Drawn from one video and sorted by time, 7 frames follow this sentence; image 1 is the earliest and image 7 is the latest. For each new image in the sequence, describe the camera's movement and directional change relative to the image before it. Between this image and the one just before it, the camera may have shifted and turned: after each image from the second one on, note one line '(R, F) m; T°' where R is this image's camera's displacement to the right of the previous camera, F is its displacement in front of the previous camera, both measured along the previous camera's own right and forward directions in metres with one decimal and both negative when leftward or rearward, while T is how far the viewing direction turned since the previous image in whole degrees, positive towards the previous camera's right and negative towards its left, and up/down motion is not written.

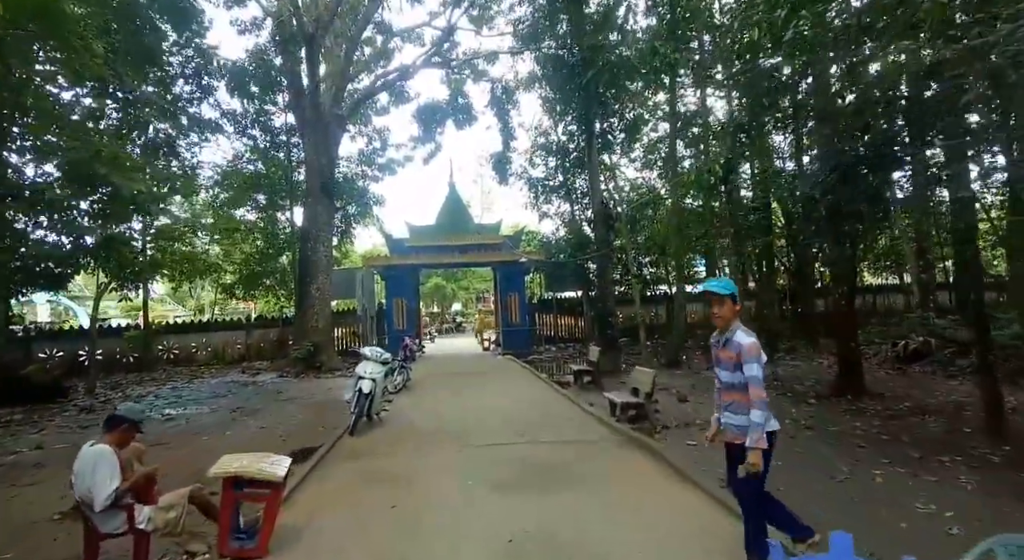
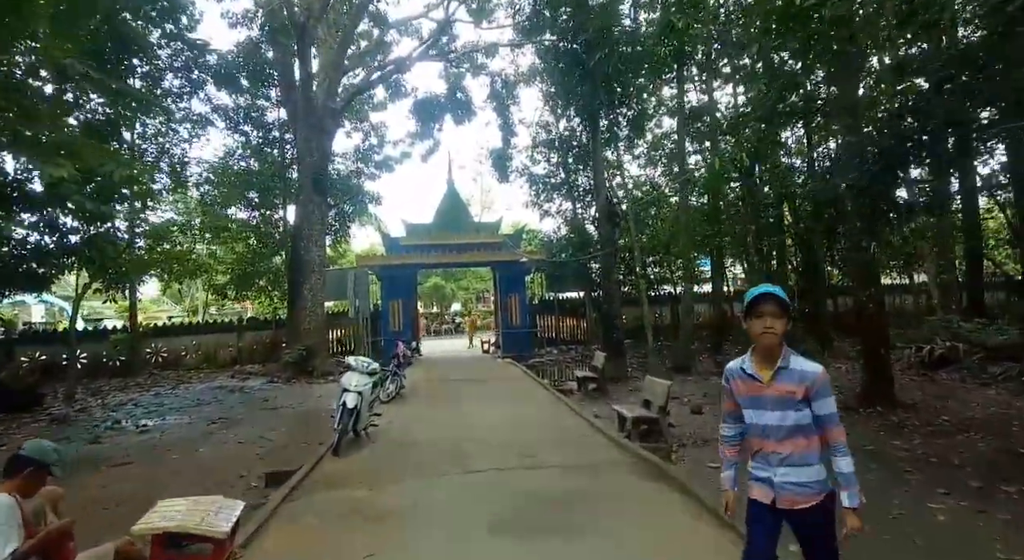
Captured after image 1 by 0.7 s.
(0.0, +0.5) m; 0°
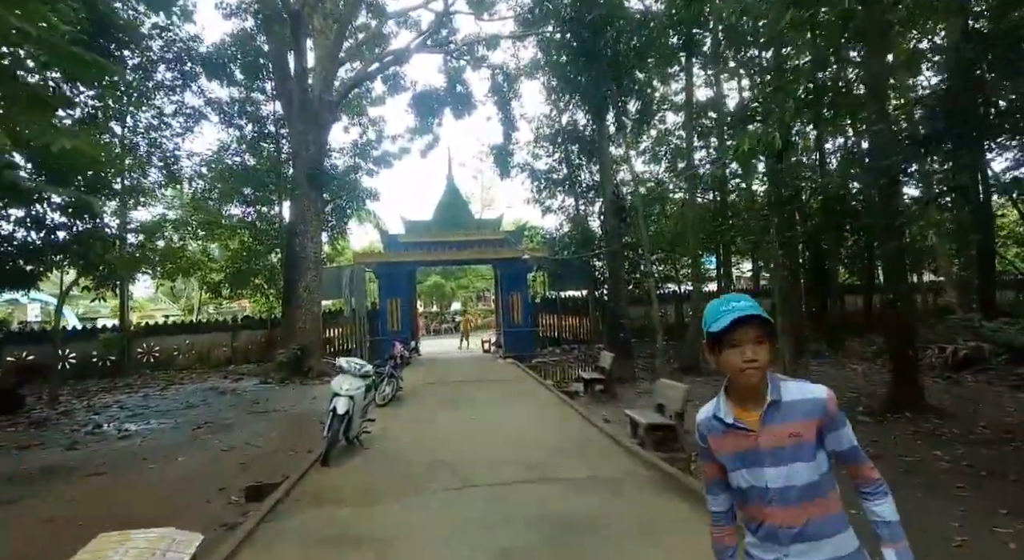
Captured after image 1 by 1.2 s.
(0.0, +0.4) m; 0°
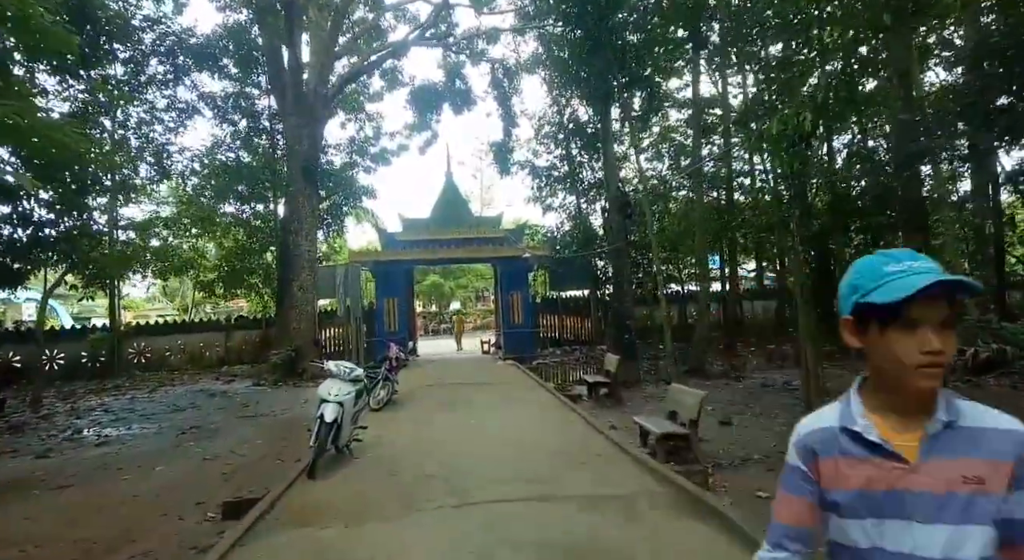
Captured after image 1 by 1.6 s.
(0.0, +0.4) m; 0°
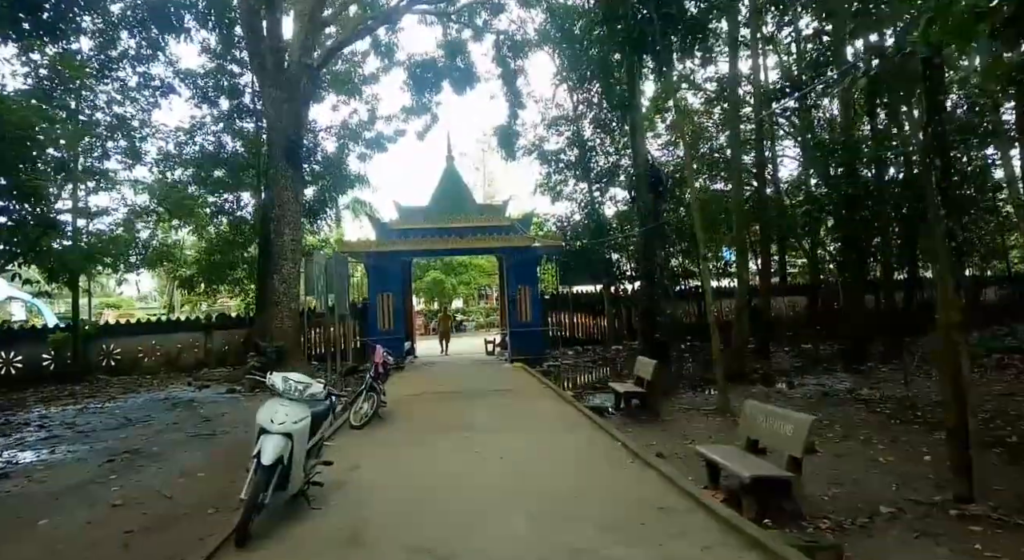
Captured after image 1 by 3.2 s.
(-0.1, +1.4) m; 0°
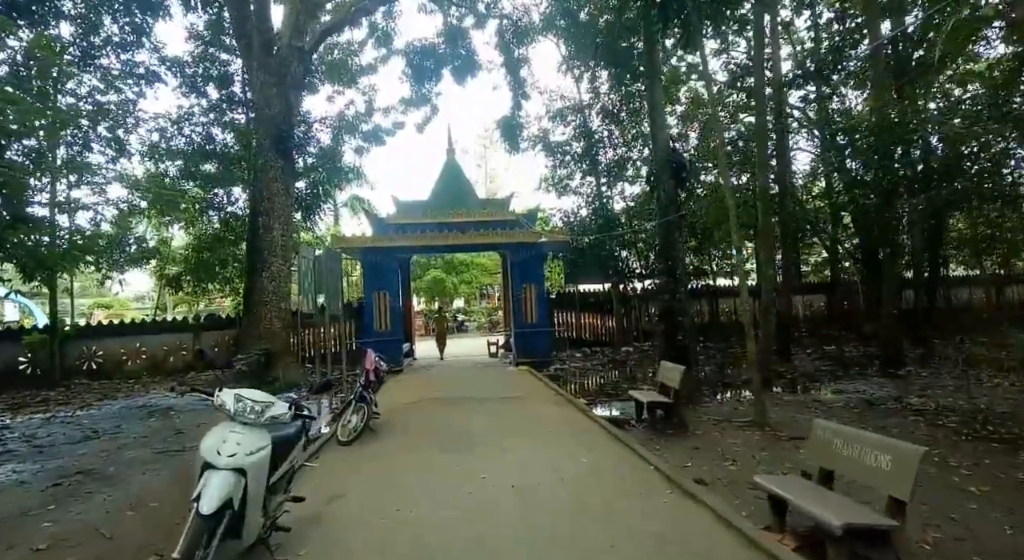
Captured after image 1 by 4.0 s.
(-0.1, +0.7) m; 0°
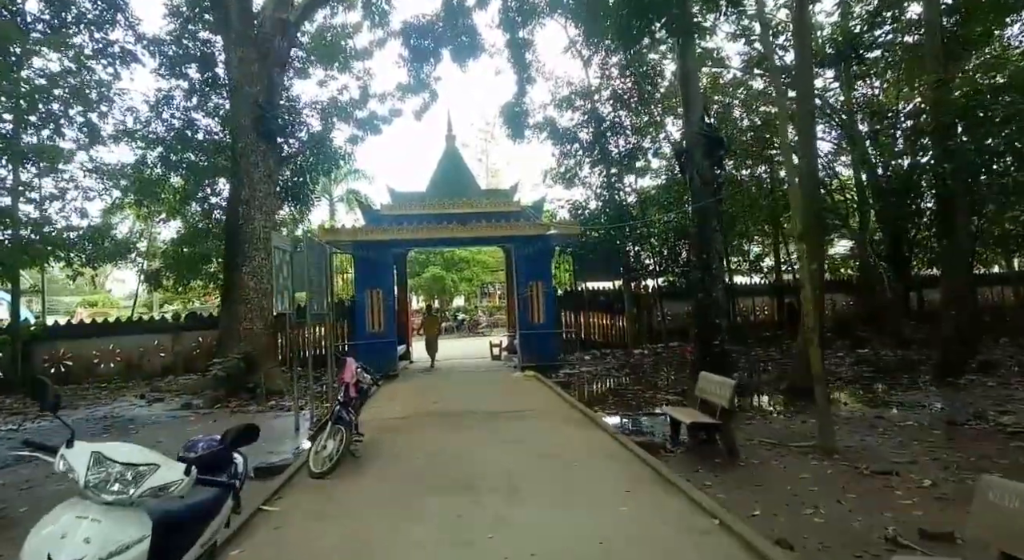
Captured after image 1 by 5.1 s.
(-0.1, +1.0) m; 0°
